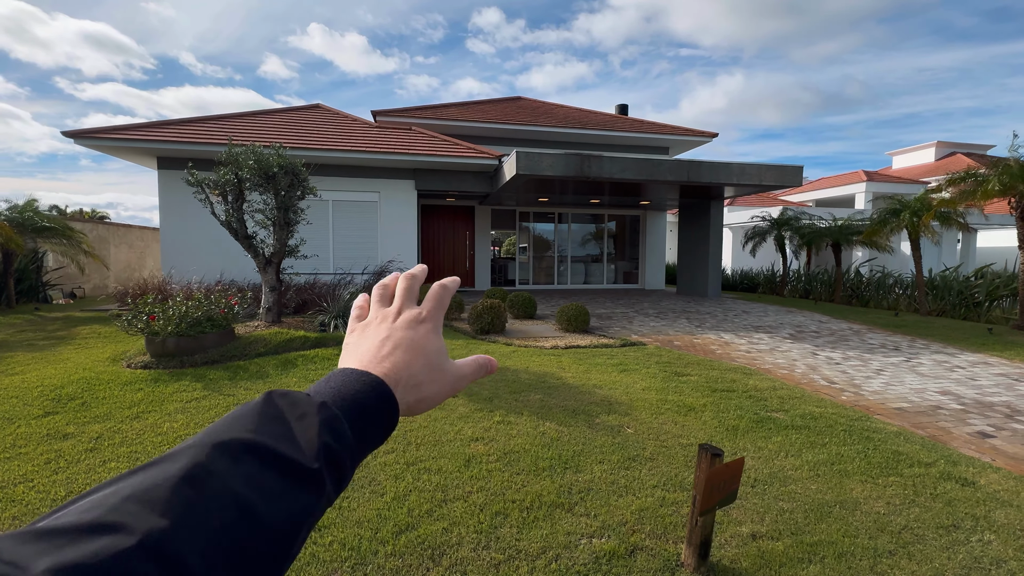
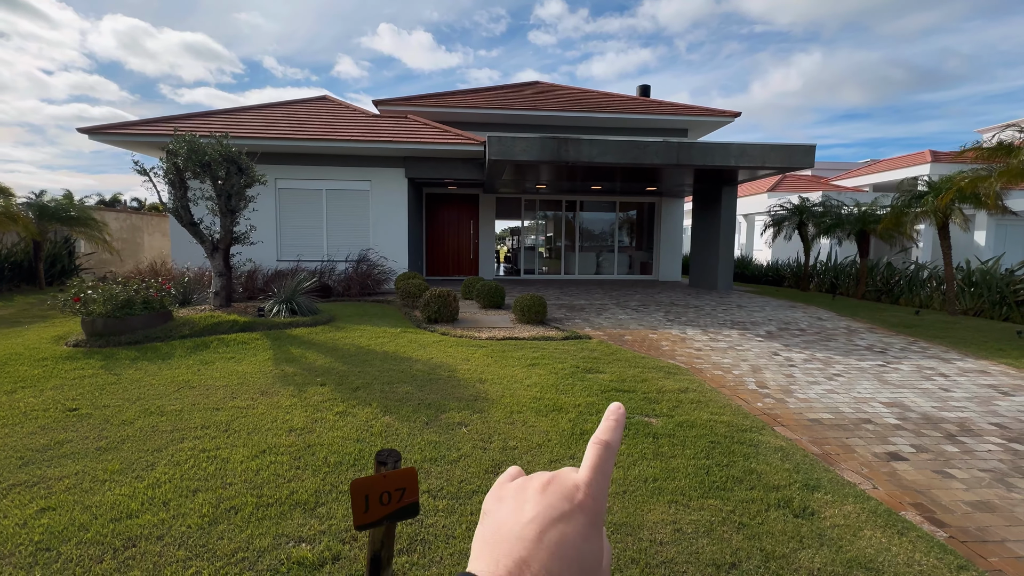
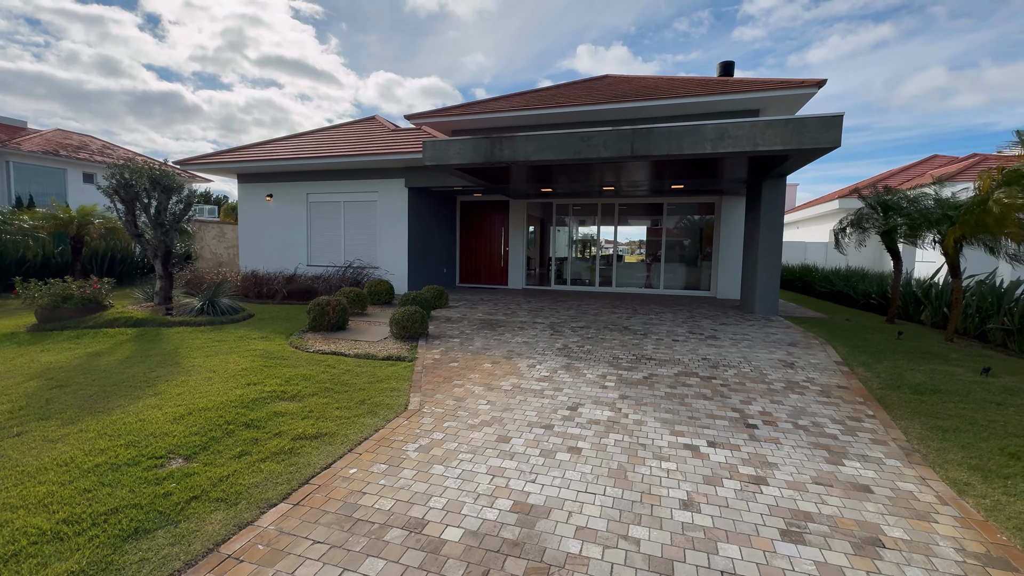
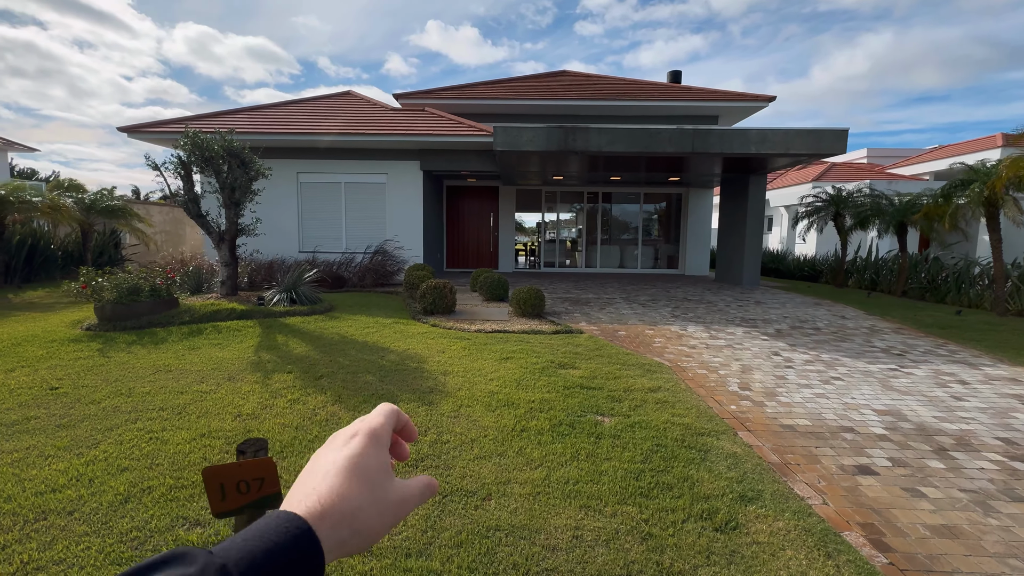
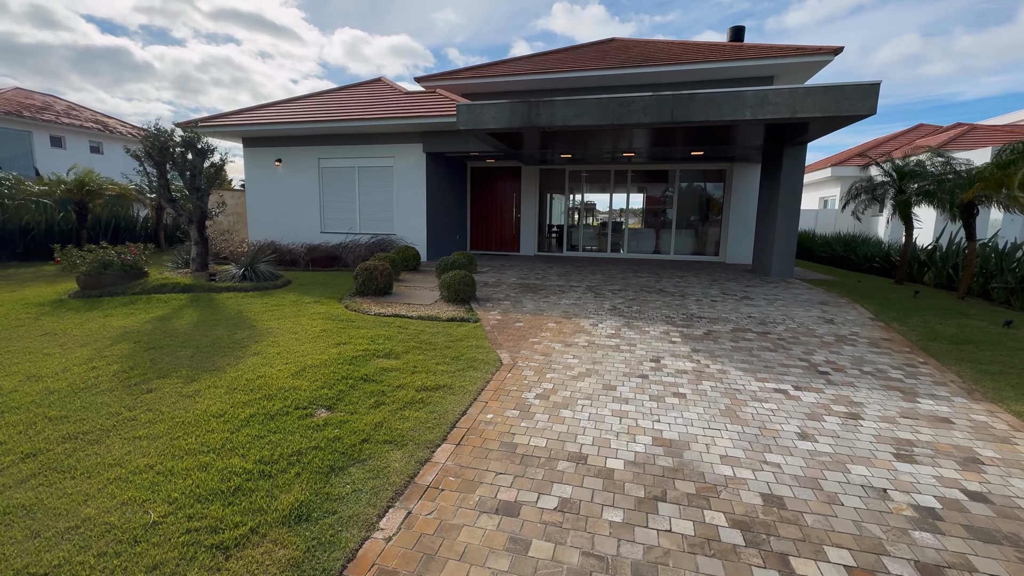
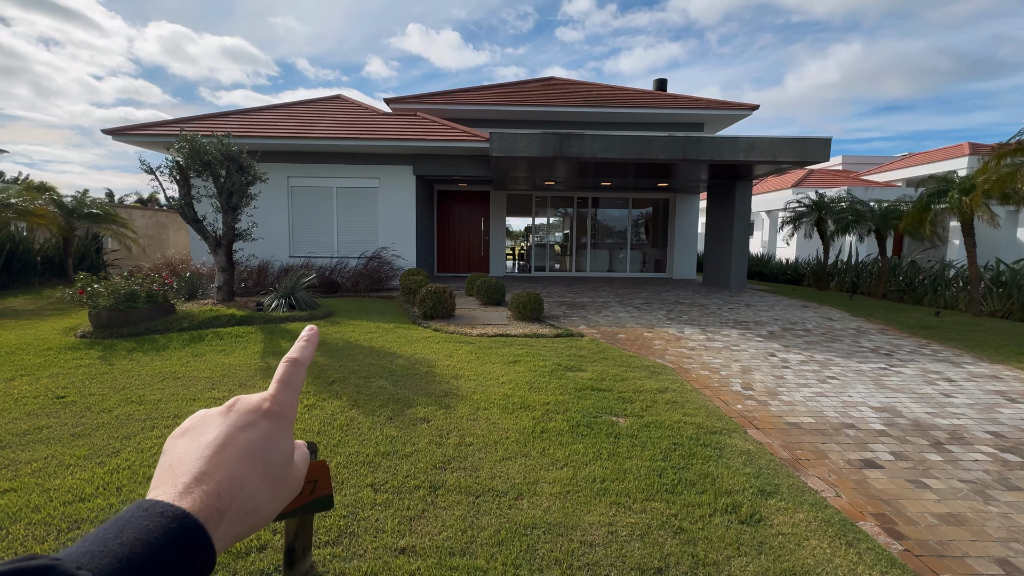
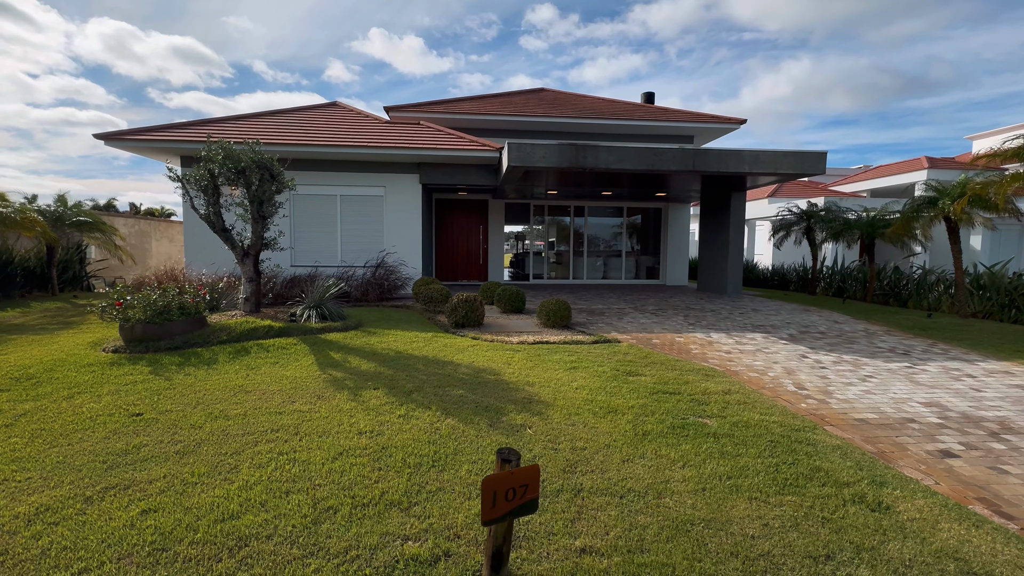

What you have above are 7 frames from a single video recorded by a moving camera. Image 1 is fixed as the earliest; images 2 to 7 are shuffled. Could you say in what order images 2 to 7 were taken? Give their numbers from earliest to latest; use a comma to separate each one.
7, 2, 6, 4, 5, 3
